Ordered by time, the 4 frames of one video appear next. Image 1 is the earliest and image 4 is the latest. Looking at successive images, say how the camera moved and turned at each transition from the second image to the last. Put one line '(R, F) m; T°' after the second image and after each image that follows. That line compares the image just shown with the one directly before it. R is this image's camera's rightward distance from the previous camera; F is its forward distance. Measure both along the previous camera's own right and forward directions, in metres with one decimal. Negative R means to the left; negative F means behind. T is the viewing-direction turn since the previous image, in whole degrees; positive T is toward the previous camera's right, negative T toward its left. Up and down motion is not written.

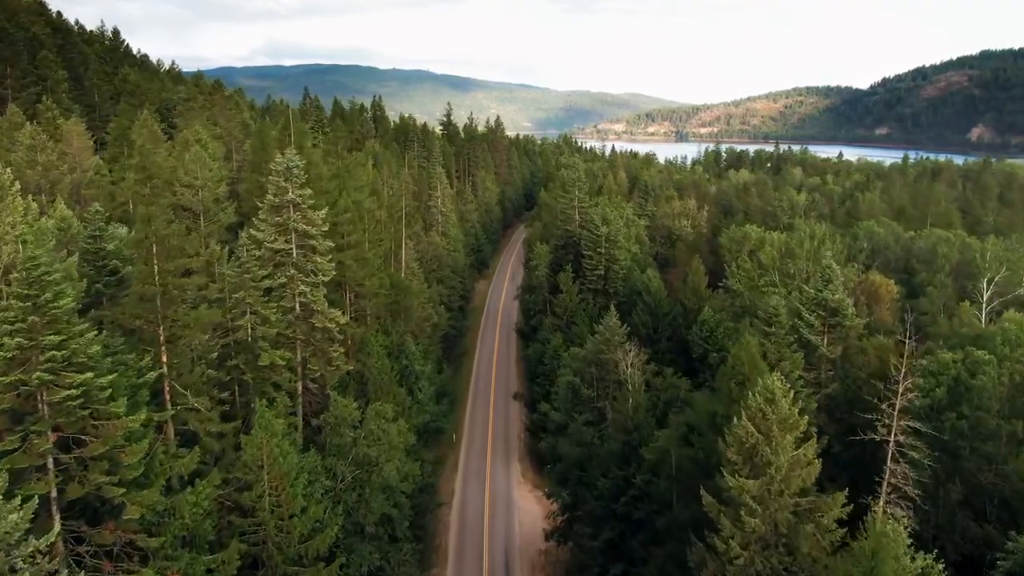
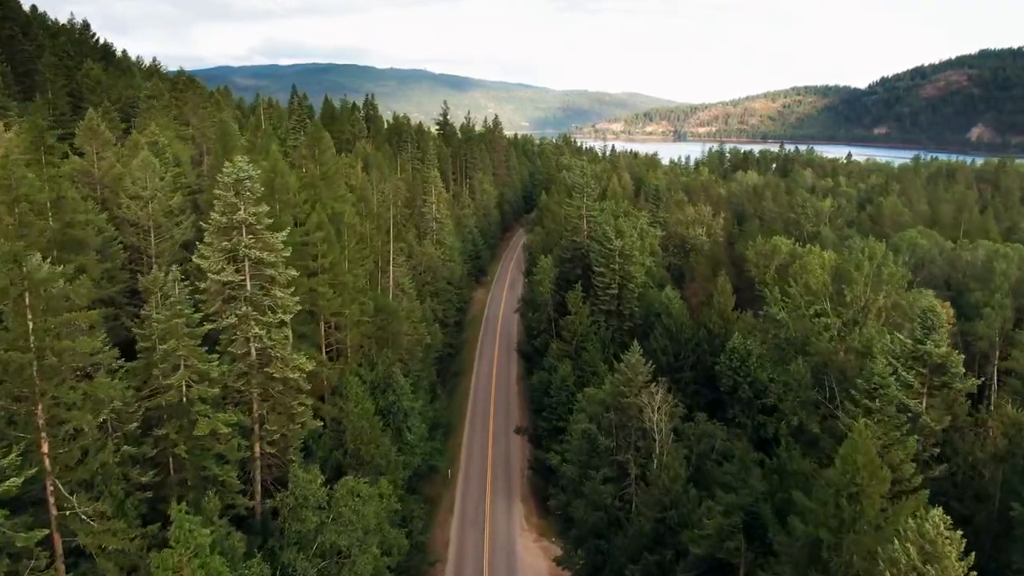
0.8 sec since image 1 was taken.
(-0.3, +7.2) m; 0°
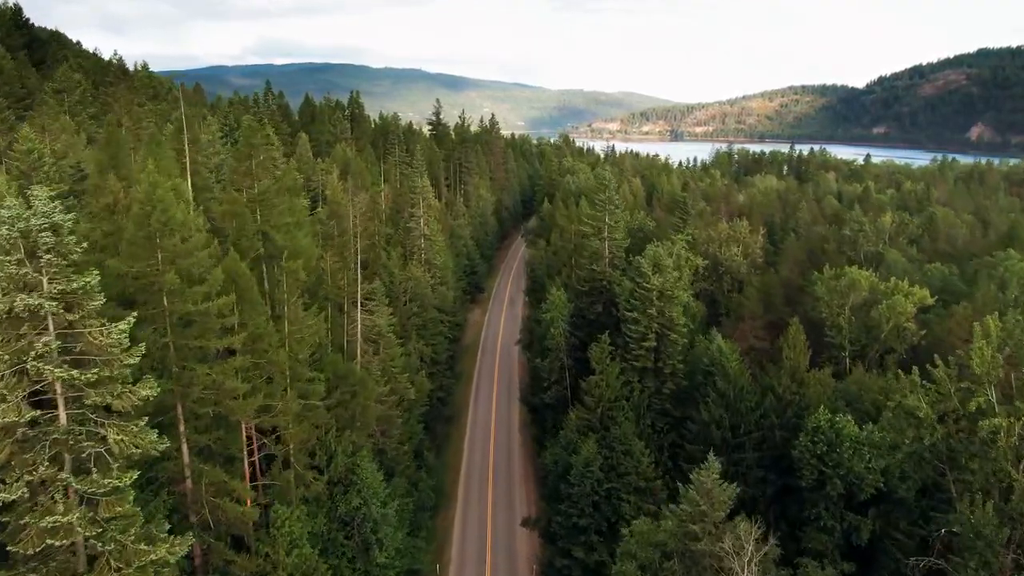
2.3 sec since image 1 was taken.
(-0.5, +13.2) m; 0°
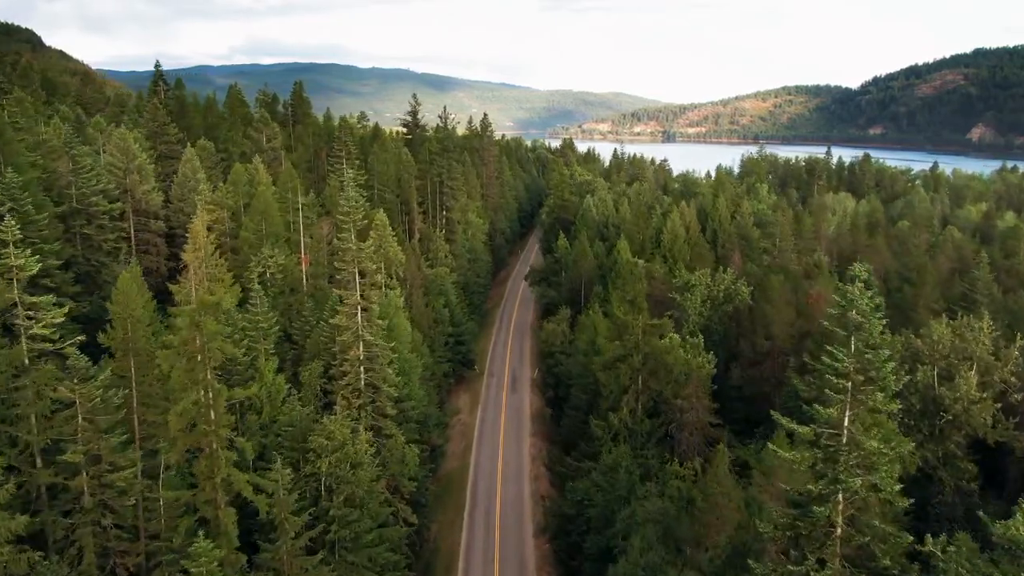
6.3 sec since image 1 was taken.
(-1.2, +36.4) m; +1°
